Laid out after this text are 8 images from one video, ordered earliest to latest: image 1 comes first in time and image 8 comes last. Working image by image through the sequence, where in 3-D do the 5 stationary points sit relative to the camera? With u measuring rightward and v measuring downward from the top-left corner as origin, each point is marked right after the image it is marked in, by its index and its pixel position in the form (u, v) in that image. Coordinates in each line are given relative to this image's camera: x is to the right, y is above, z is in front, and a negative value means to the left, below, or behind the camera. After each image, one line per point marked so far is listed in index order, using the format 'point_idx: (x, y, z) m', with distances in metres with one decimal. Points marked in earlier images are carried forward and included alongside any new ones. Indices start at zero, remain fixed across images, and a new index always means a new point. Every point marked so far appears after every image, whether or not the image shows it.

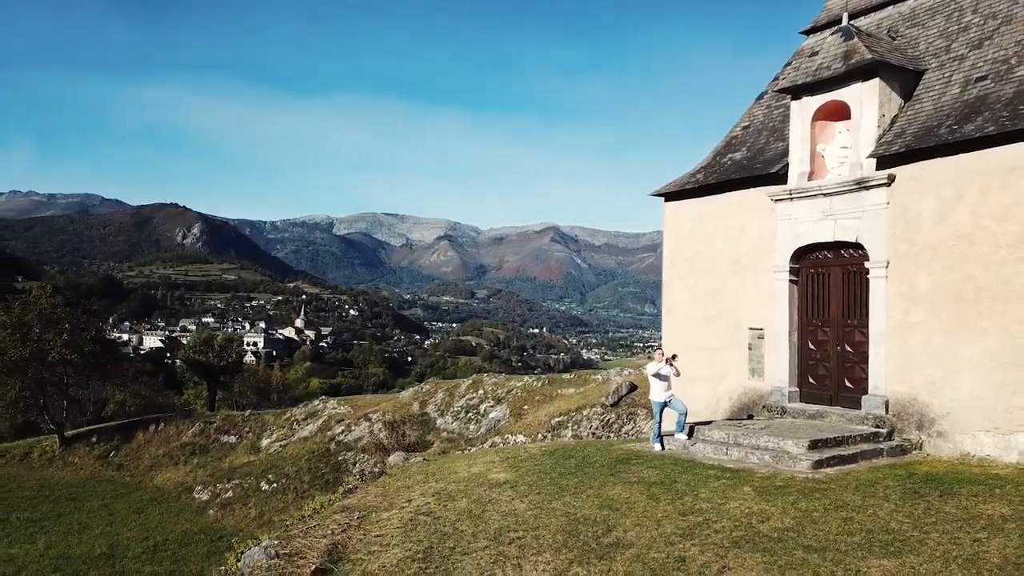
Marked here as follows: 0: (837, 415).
0: (+5.2, -2.0, +12.0) m
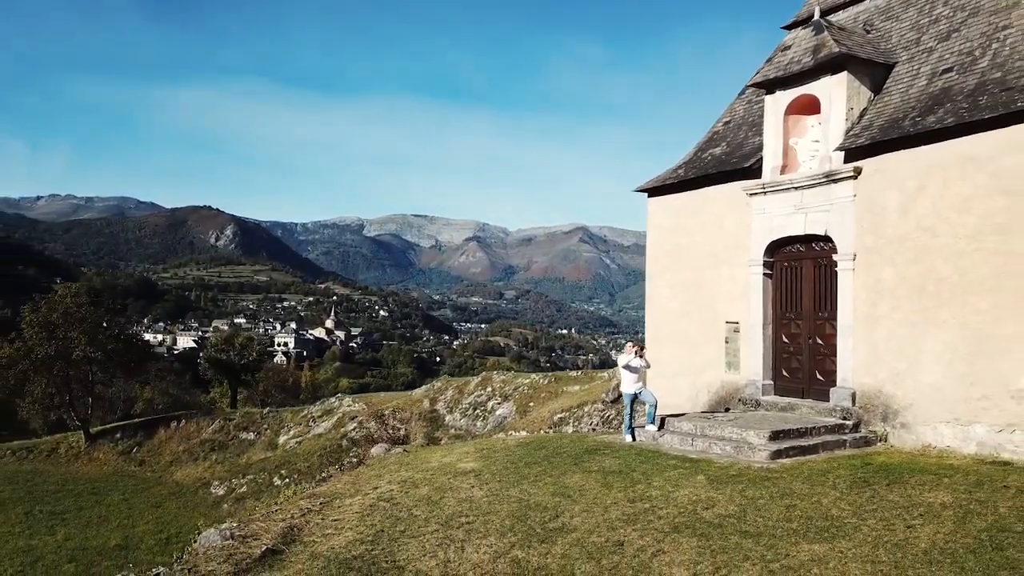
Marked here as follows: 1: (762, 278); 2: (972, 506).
0: (+4.8, -1.9, +12.1) m
1: (+4.4, +0.2, +13.2) m
2: (+4.7, -2.3, +7.7) m
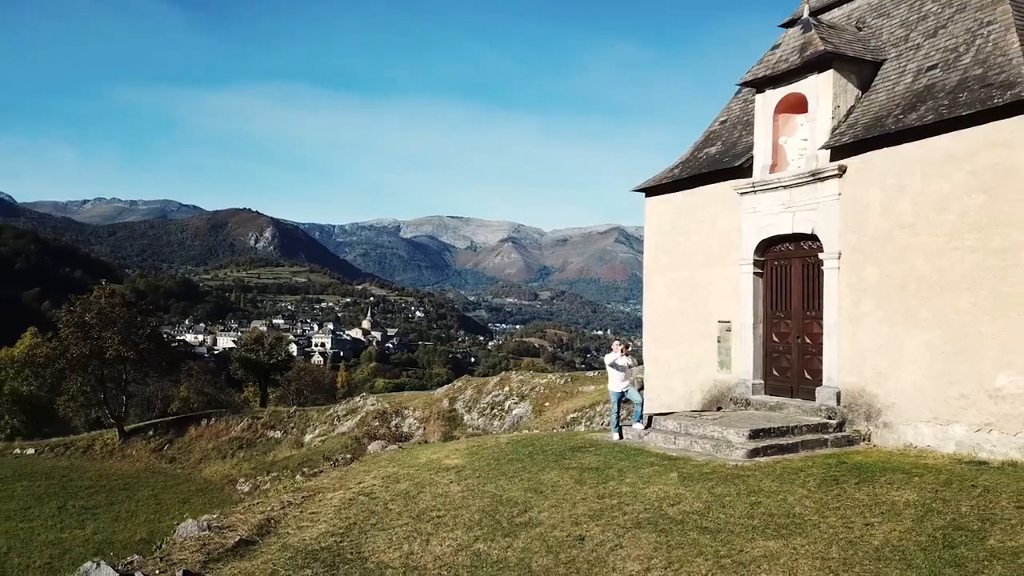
0: (+4.5, -1.9, +12.1) m
1: (+4.2, +0.2, +13.2) m
2: (+4.3, -2.2, +7.7) m
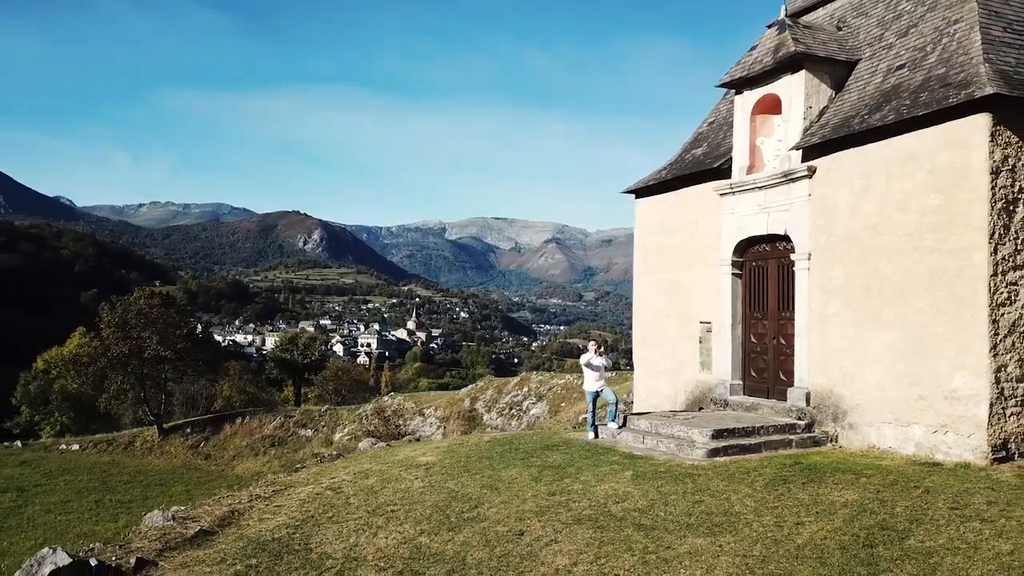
0: (+4.1, -1.9, +12.1) m
1: (+3.9, +0.2, +13.3) m
2: (+3.7, -2.2, +7.7) m
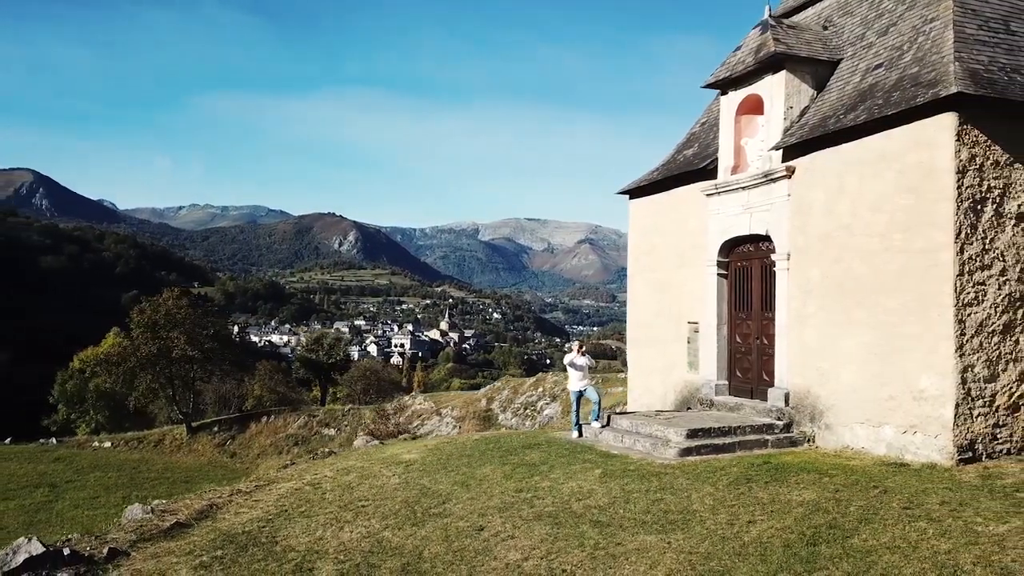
0: (+3.8, -1.9, +12.1) m
1: (+3.6, +0.2, +13.3) m
2: (+3.2, -2.2, +7.8) m
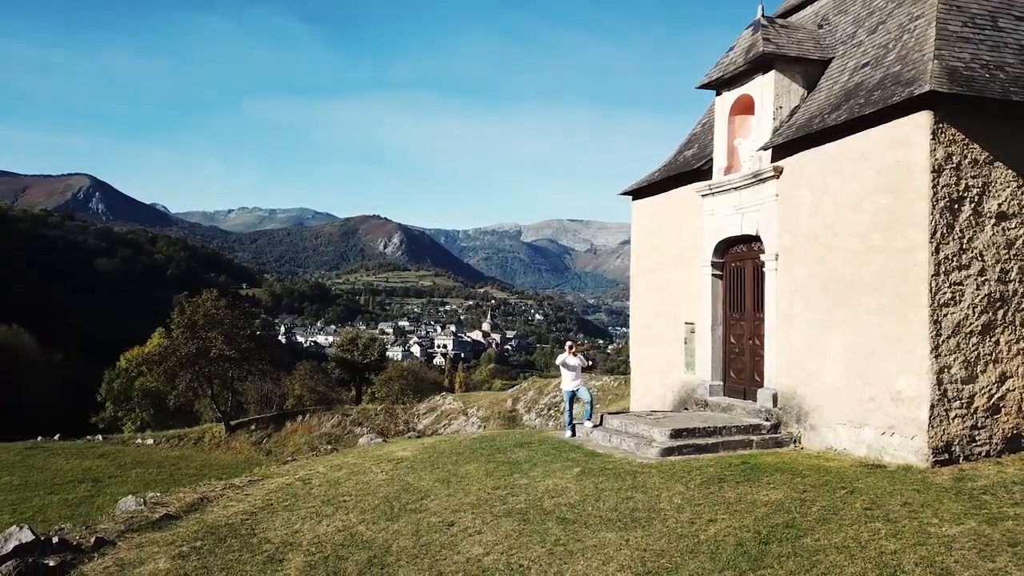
0: (+3.7, -1.9, +12.1) m
1: (+3.5, +0.2, +13.3) m
2: (+2.9, -2.2, +7.8) m
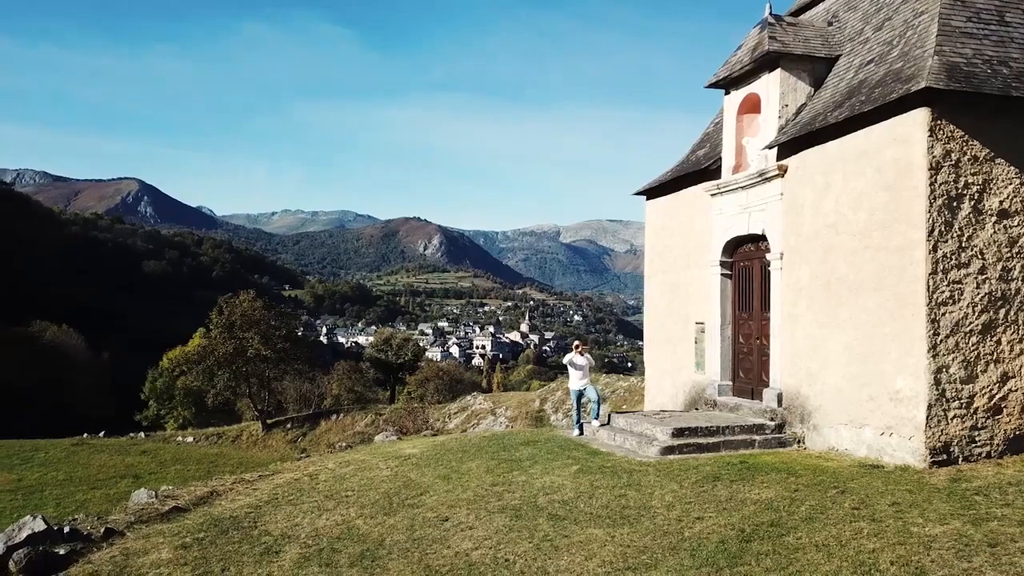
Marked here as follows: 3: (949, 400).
0: (+3.8, -1.9, +12.0) m
1: (+3.7, +0.2, +13.2) m
2: (+2.8, -2.2, +7.8) m
3: (+5.0, -1.3, +8.5) m
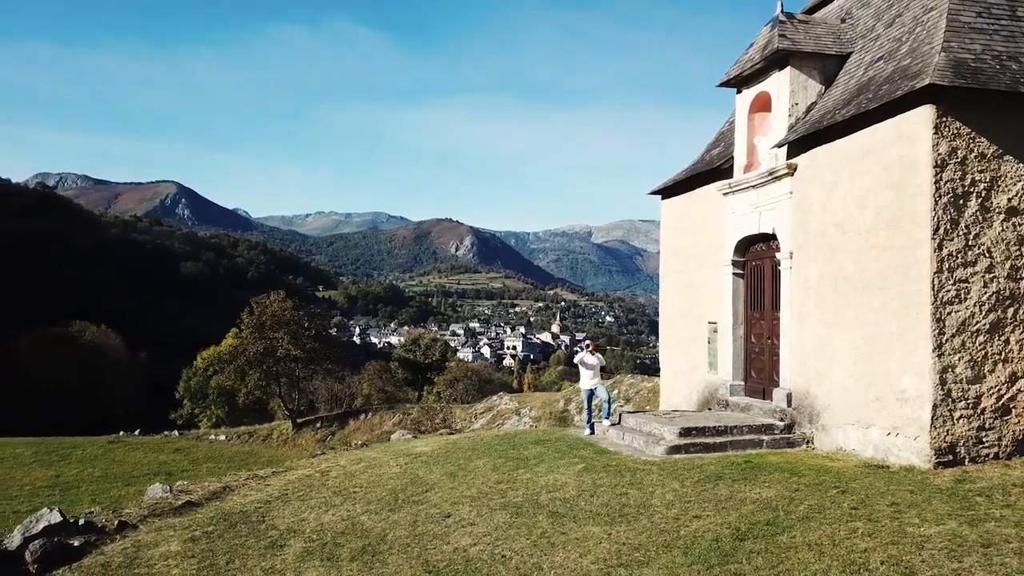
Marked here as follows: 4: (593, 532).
0: (+3.9, -1.9, +12.0) m
1: (+3.9, +0.2, +13.2) m
2: (+2.7, -2.2, +7.8) m
3: (+5.0, -1.3, +8.4) m
4: (+0.8, -2.5, +7.6) m
